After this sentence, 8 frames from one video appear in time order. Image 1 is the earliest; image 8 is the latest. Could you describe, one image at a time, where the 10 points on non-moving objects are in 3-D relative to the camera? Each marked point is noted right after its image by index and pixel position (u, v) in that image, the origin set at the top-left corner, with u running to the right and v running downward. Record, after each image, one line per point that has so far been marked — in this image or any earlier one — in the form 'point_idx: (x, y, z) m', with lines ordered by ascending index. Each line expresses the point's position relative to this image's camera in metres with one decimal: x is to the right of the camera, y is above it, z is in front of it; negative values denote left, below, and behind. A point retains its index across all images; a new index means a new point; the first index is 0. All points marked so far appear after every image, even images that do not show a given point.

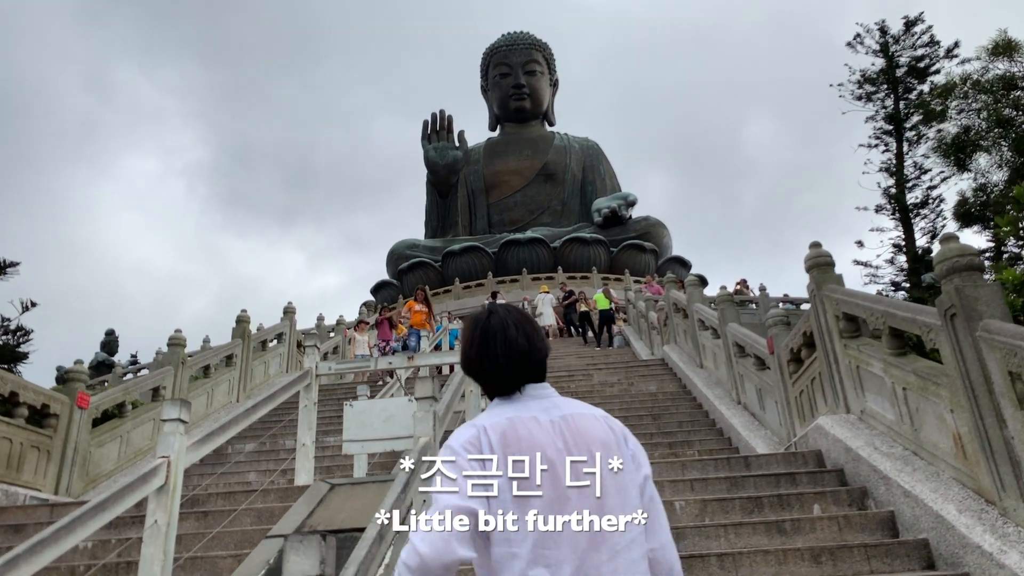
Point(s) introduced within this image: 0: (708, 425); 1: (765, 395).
0: (+2.2, -1.5, +8.4) m
1: (+2.5, -1.0, +7.3) m
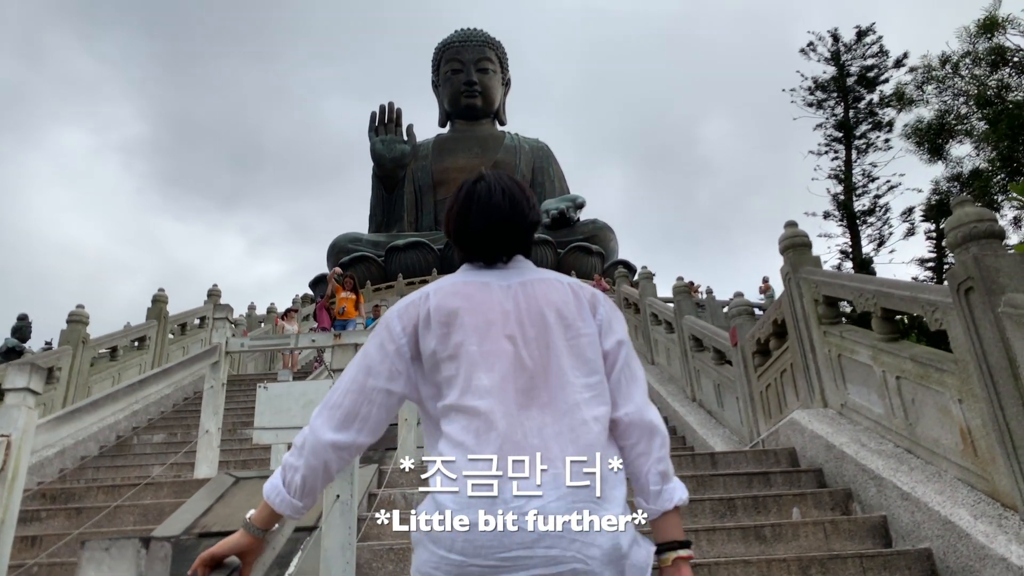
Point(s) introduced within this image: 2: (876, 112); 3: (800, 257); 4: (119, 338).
0: (+1.6, -1.4, +7.9) m
1: (+1.9, -0.9, +6.8) m
2: (+9.6, +4.6, +19.9) m
3: (+1.9, +0.2, +5.1) m
4: (-4.7, -0.6, +9.0) m
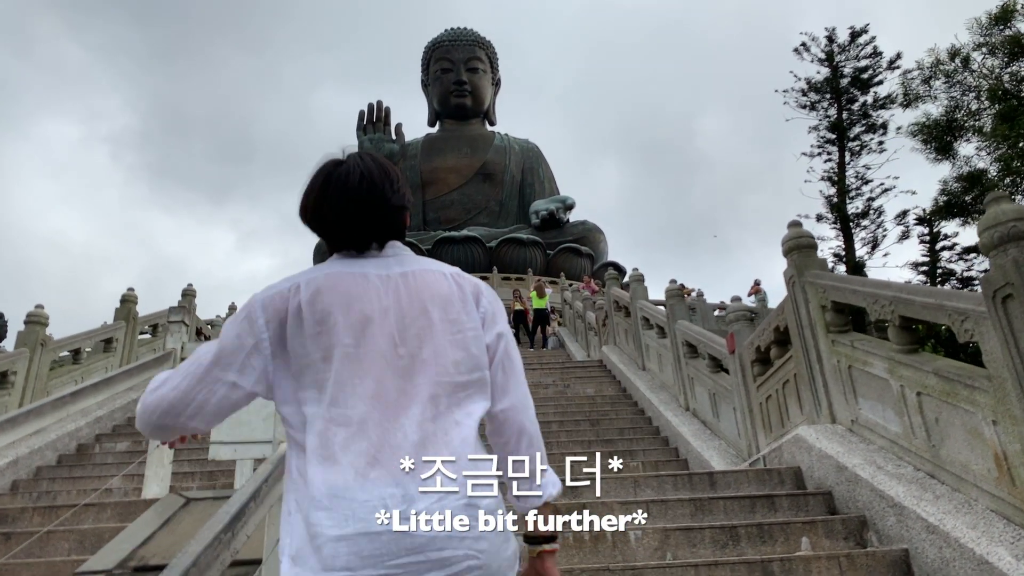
0: (+1.4, -1.5, +7.5) m
1: (+1.8, -1.0, +6.4) m
2: (+9.3, +4.5, +19.6) m
3: (+1.8, +0.2, +4.7) m
4: (-4.9, -0.6, +8.6) m
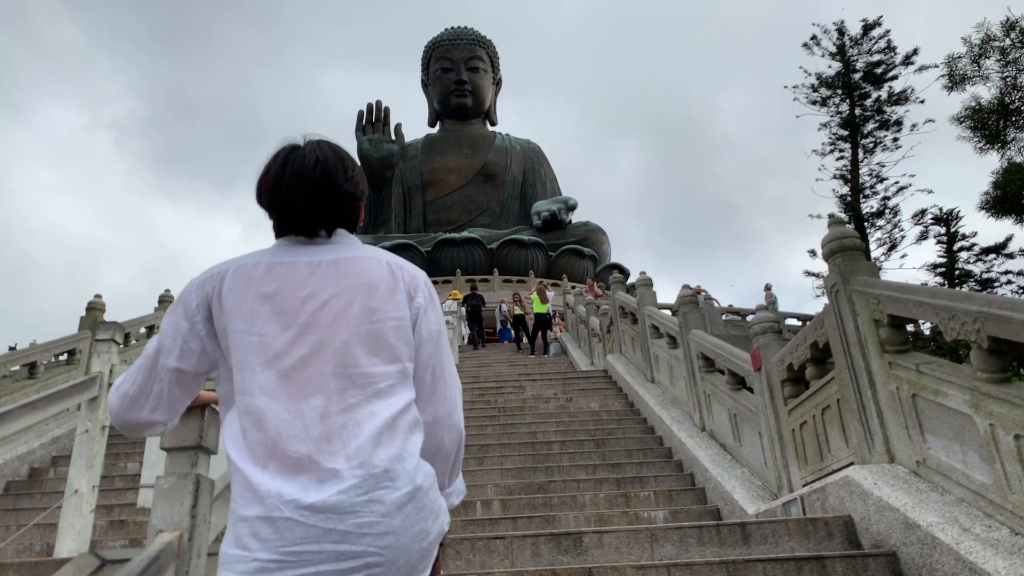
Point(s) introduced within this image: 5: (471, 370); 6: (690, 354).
0: (+1.4, -1.5, +6.8) m
1: (+1.8, -1.0, +5.7) m
2: (+9.3, +4.5, +18.8) m
3: (+1.8, +0.1, +4.0) m
4: (-4.9, -0.7, +7.9) m
5: (-0.7, -1.4, +12.8) m
6: (+1.7, -0.6, +7.0) m
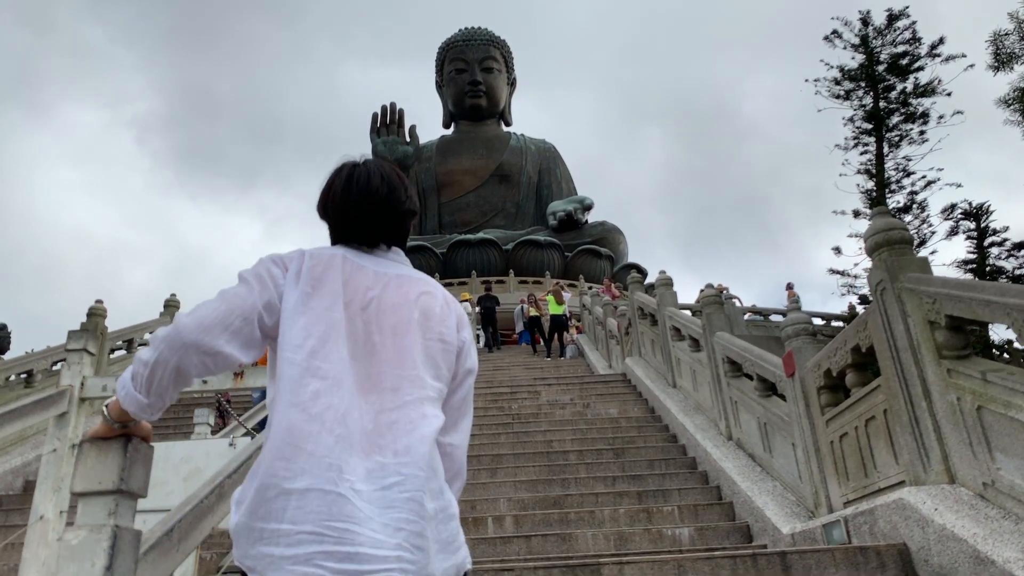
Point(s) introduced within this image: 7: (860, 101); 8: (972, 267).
0: (+1.5, -1.5, +6.4) m
1: (+1.8, -1.0, +5.3) m
2: (+9.7, +4.5, +18.3) m
3: (+1.8, +0.1, +3.5) m
4: (-4.8, -0.7, +7.6) m
5: (-0.4, -1.4, +12.4) m
6: (+1.8, -0.6, +6.6) m
7: (+8.7, +4.7, +18.8) m
8: (+10.8, +0.5, +17.7) m
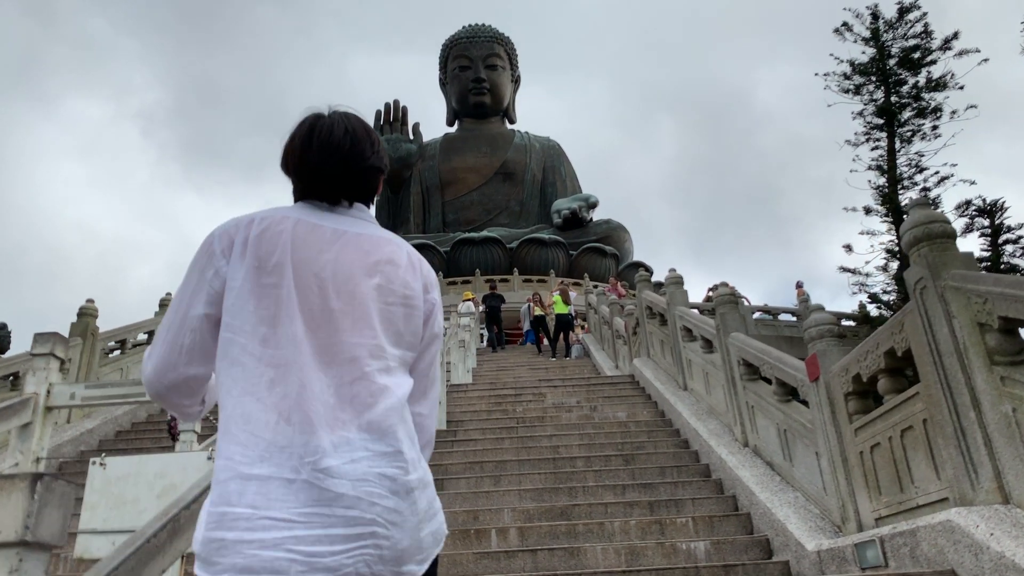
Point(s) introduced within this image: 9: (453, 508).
0: (+1.5, -1.5, +6.1) m
1: (+1.9, -1.0, +5.0) m
2: (+9.8, +4.6, +17.9) m
3: (+1.9, +0.1, +3.2) m
4: (-4.8, -0.7, +7.3) m
5: (-0.4, -1.4, +12.1) m
6: (+1.8, -0.6, +6.2) m
7: (+8.8, +4.7, +18.5) m
8: (+10.9, +0.5, +17.3) m
9: (-0.4, -1.7, +5.7) m
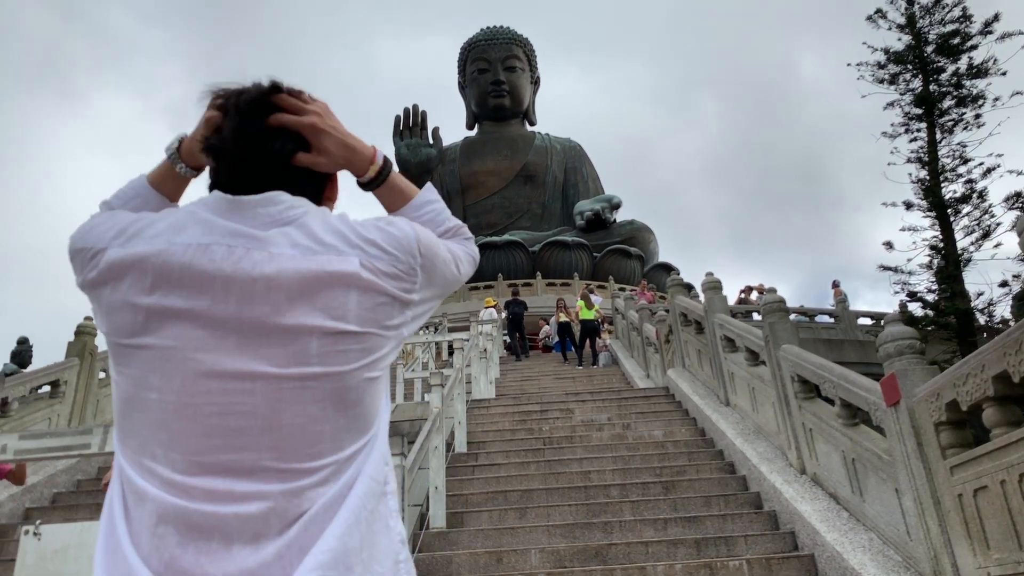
0: (+1.7, -1.6, +5.4) m
1: (+2.0, -1.0, +4.3) m
2: (+10.2, +4.6, +17.0) m
3: (+1.9, +0.1, +2.6) m
4: (-4.5, -0.9, +6.8) m
5: (0.0, -1.5, +11.5) m
6: (+2.0, -0.6, +5.6) m
7: (+9.3, +4.8, +17.6) m
8: (+11.4, +0.6, +16.3) m
9: (-0.3, -1.8, +5.1) m
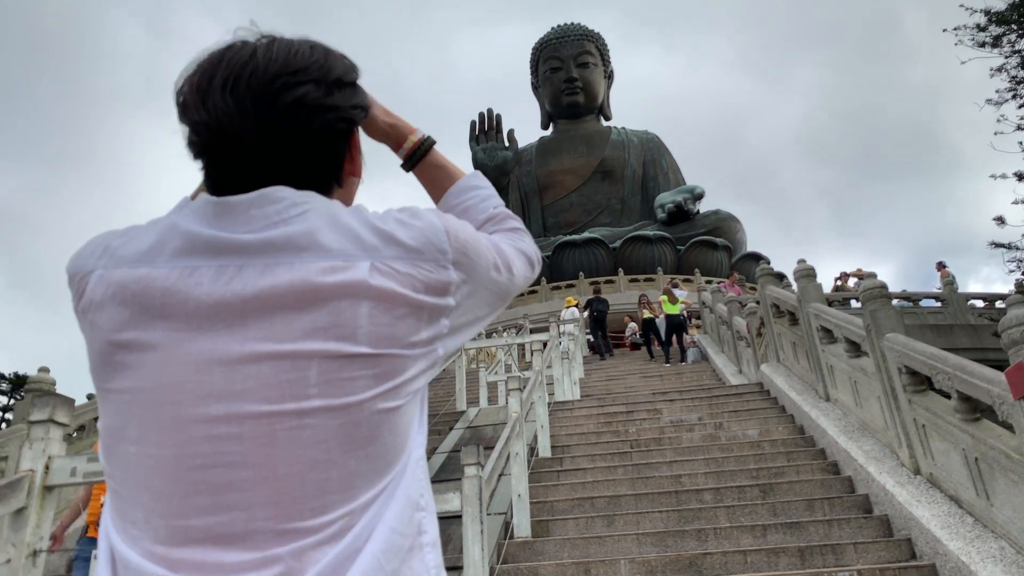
0: (+2.3, -1.5, +5.0) m
1: (+2.5, -0.9, +3.8) m
2: (+11.7, +5.1, +15.6) m
3: (+2.1, +0.2, +2.1) m
4: (-3.8, -1.1, +7.1) m
5: (+1.3, -1.5, +11.2) m
6: (+2.6, -0.5, +5.1) m
7: (+10.8, +5.2, +16.2) m
8: (+13.1, +1.2, +14.8) m
9: (+0.3, -1.8, +4.9) m
